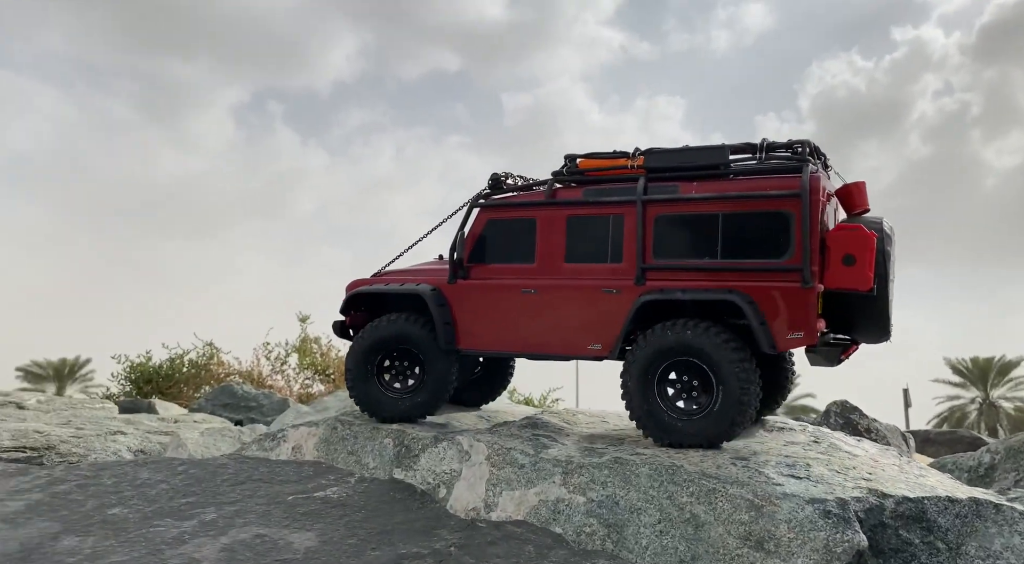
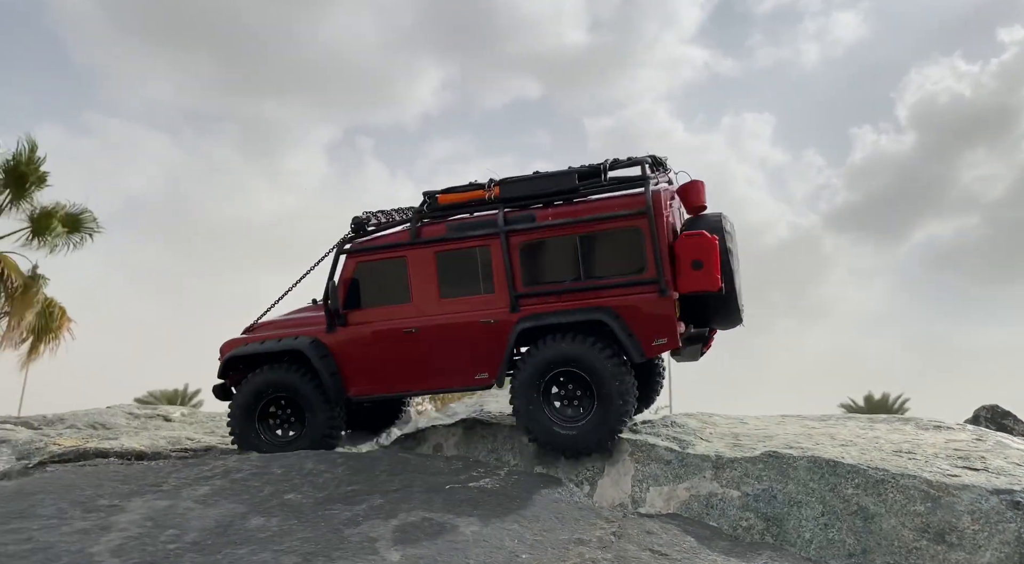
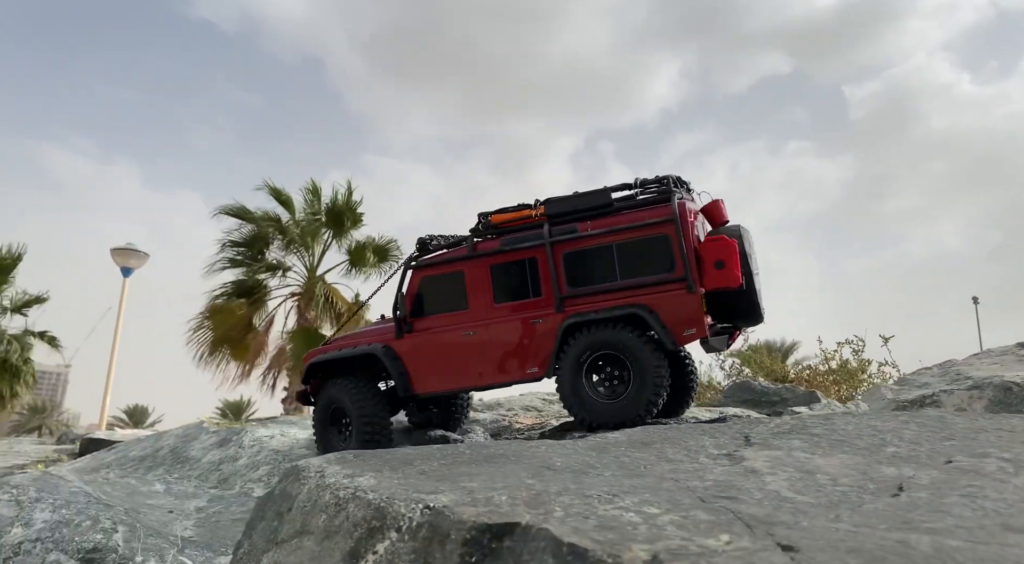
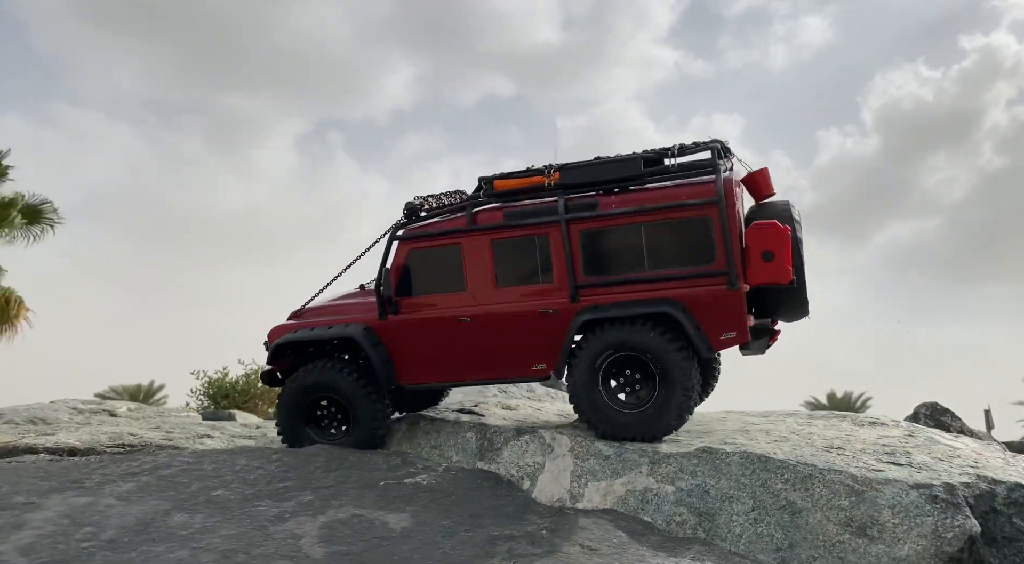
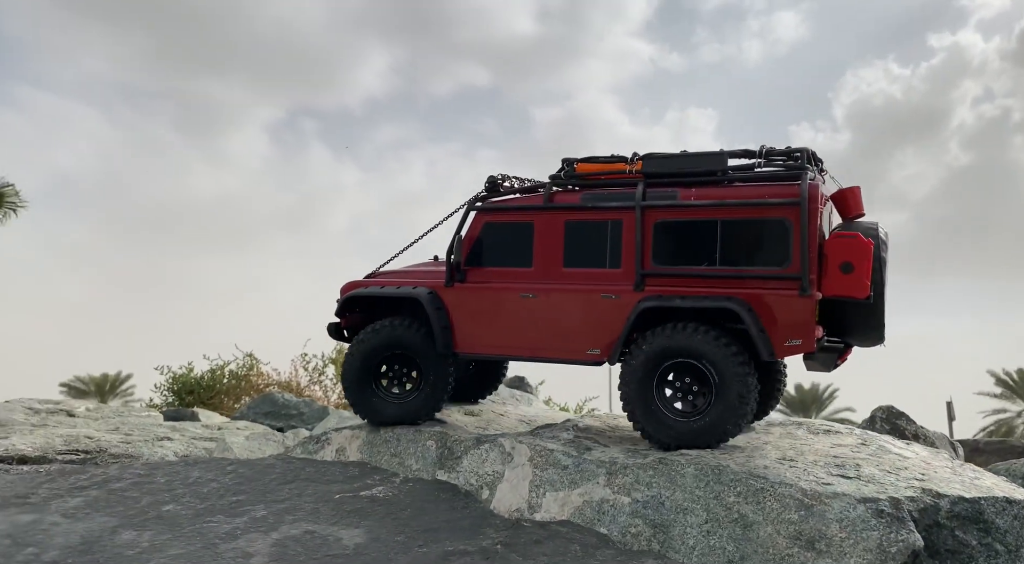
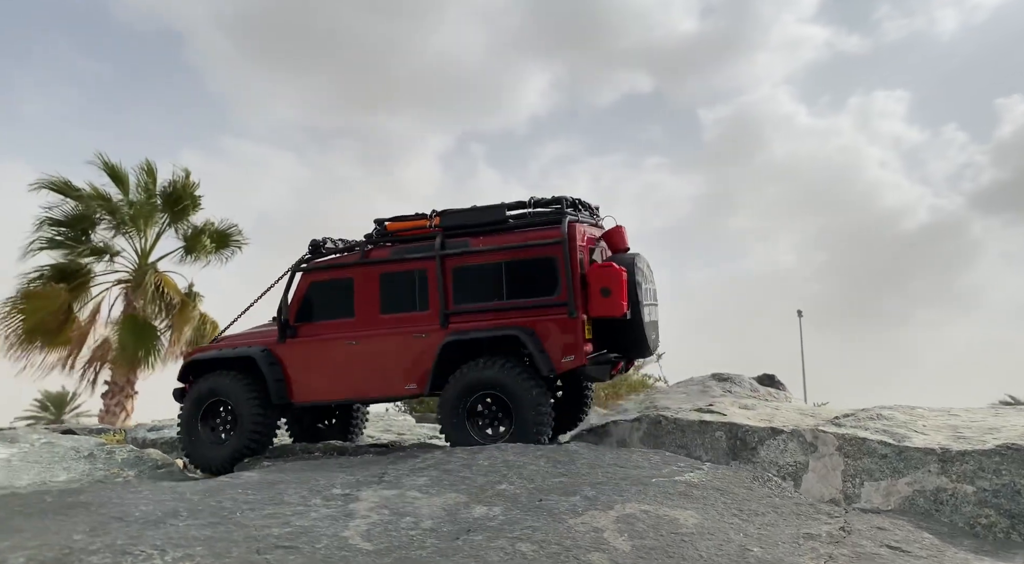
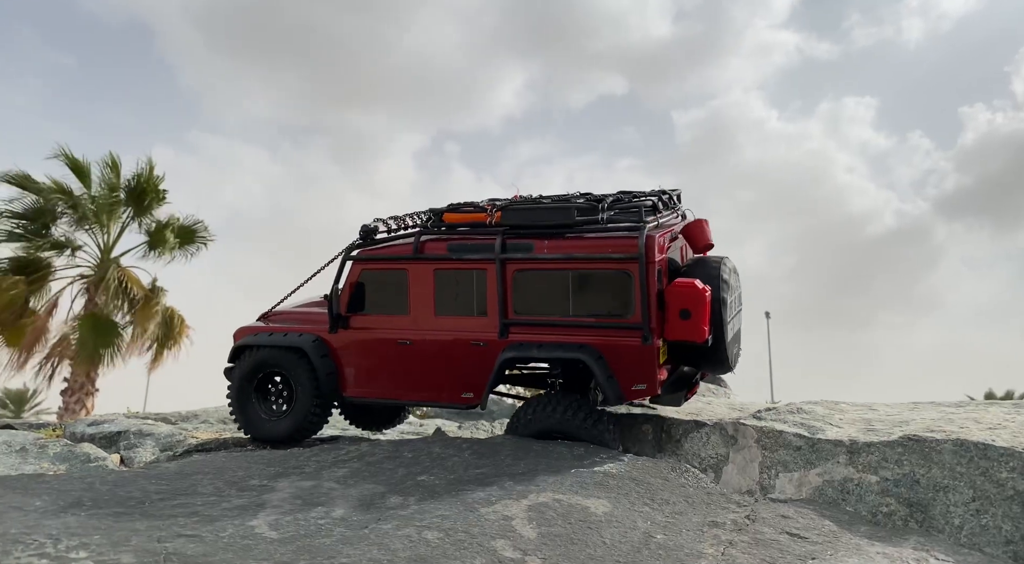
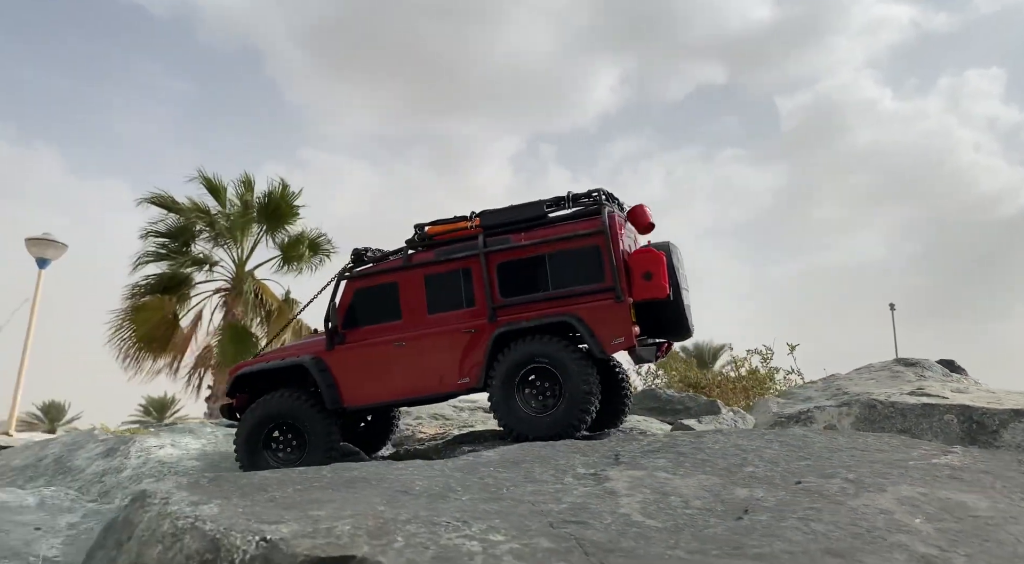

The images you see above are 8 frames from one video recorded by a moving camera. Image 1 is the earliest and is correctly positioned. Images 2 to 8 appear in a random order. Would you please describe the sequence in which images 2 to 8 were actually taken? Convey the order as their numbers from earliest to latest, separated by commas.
5, 4, 2, 7, 6, 8, 3
